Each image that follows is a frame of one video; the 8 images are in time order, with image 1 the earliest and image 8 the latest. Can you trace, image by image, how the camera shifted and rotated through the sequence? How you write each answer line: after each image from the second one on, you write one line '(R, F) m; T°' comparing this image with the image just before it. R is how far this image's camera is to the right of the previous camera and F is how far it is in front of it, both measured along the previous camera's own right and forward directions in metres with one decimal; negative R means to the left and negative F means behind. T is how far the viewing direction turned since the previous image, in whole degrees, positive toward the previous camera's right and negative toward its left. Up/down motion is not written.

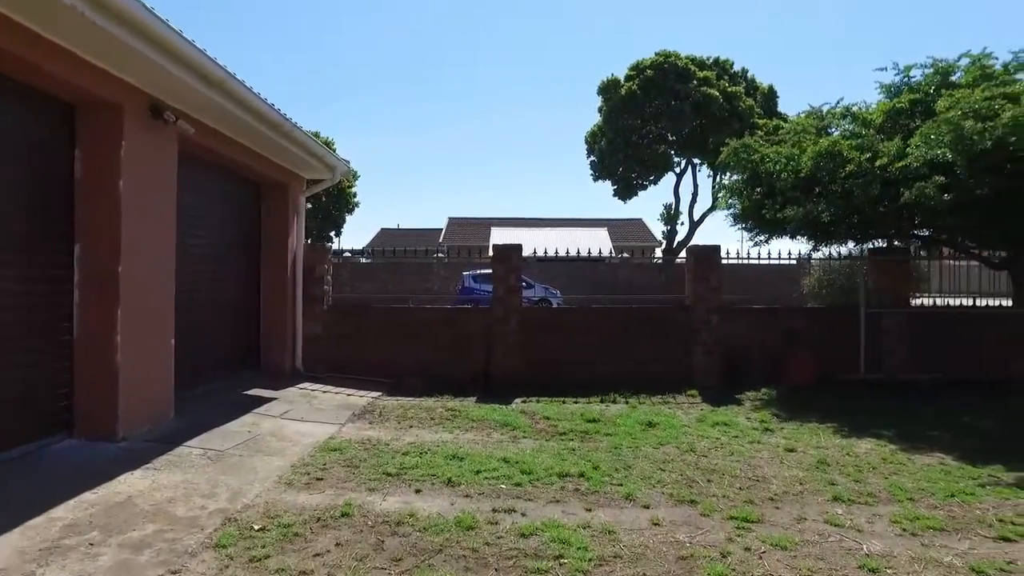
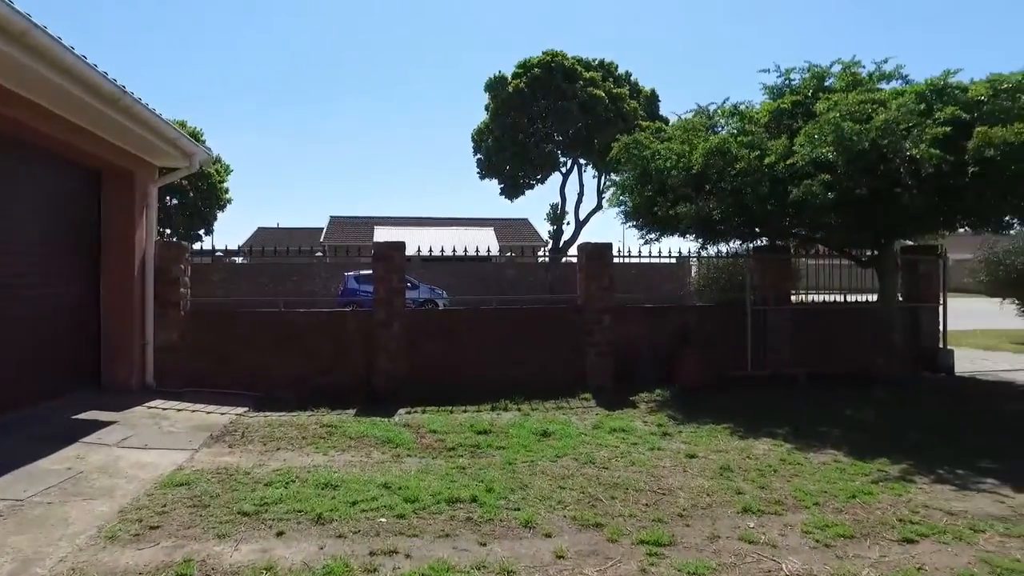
(0.0, +0.6) m; +9°
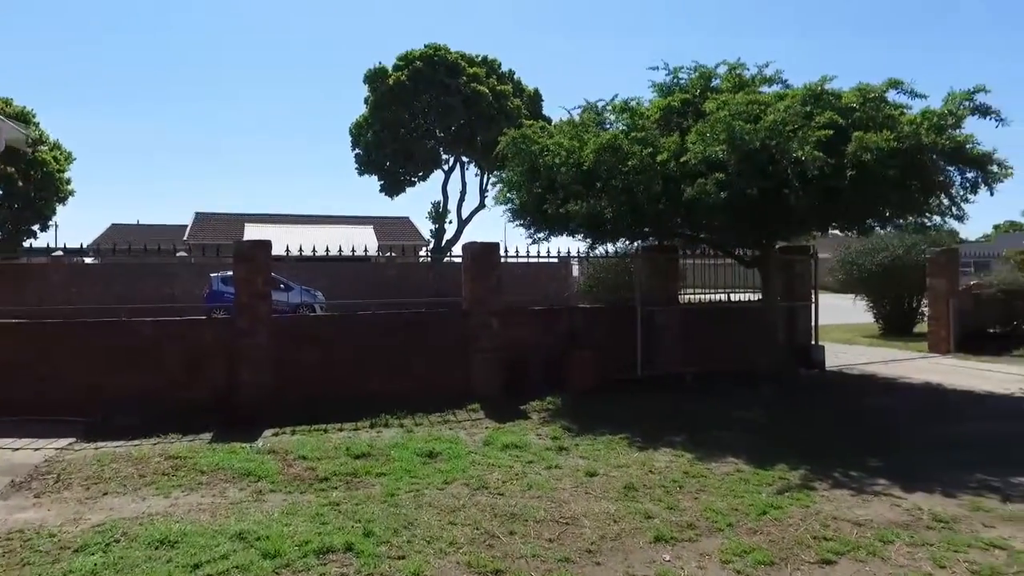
(0.0, +0.7) m; +10°
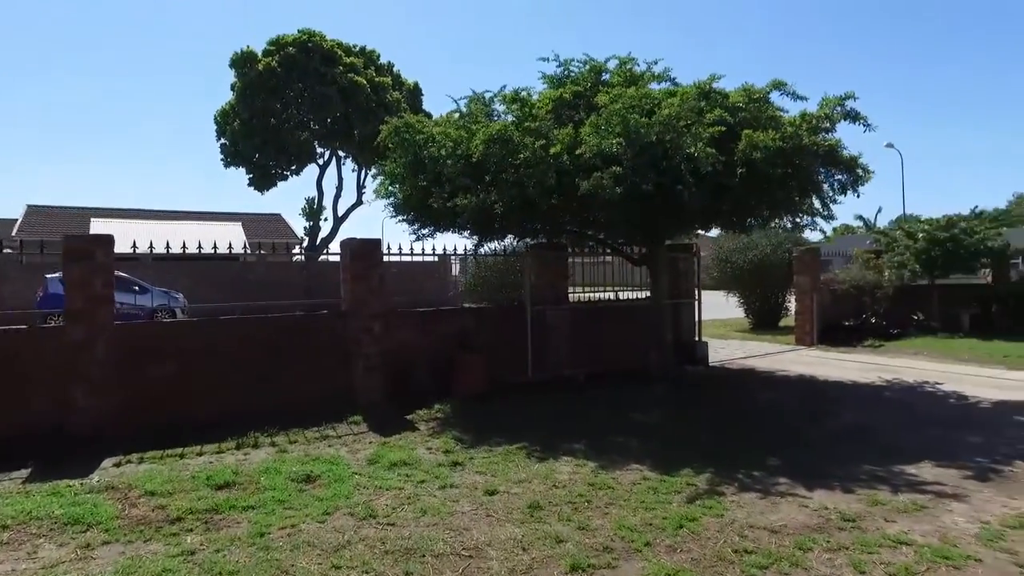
(-0.1, +0.6) m; +10°
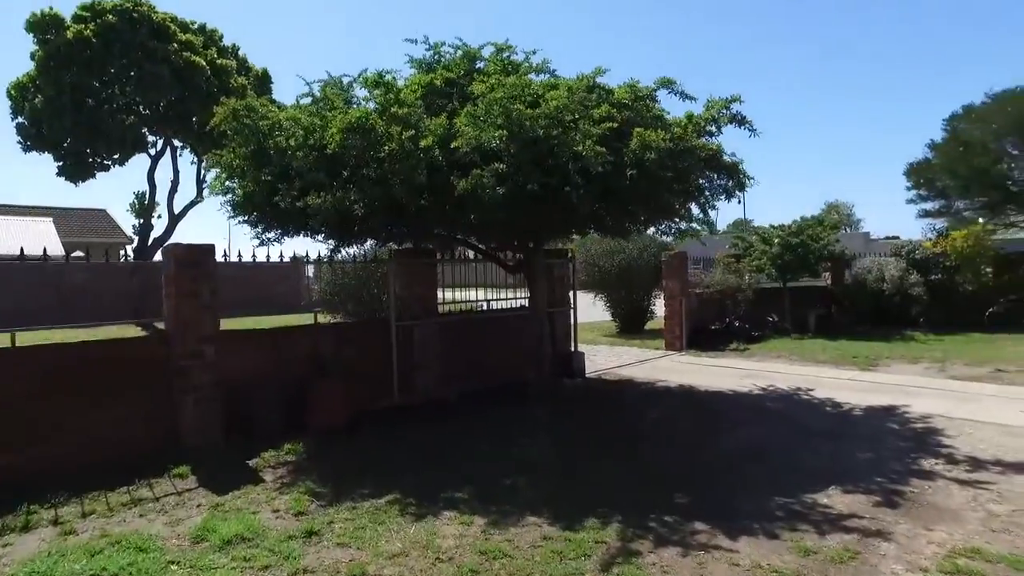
(-0.1, +1.1) m; +12°
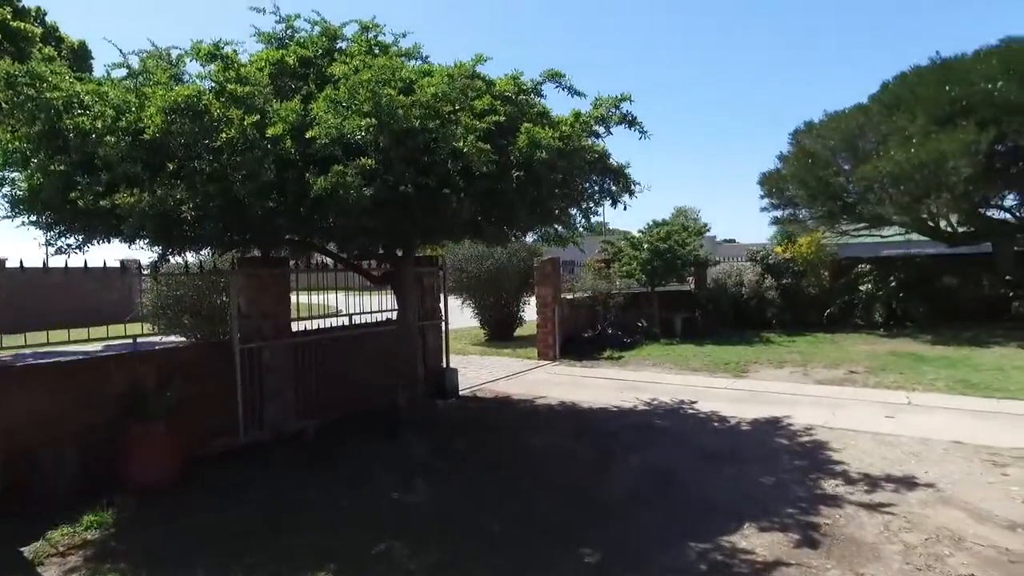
(-0.1, +1.0) m; +12°
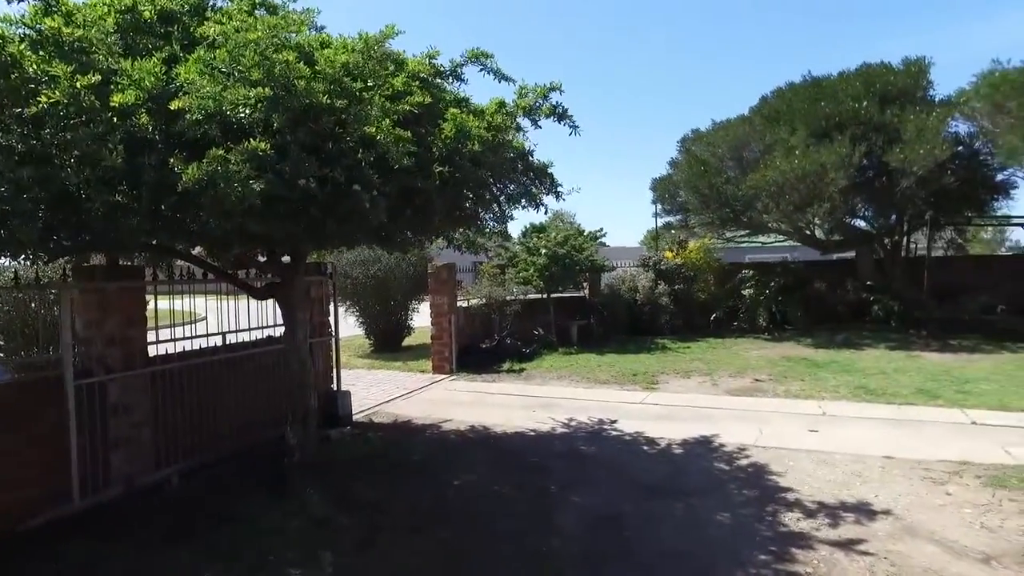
(-0.4, +1.1) m; +11°
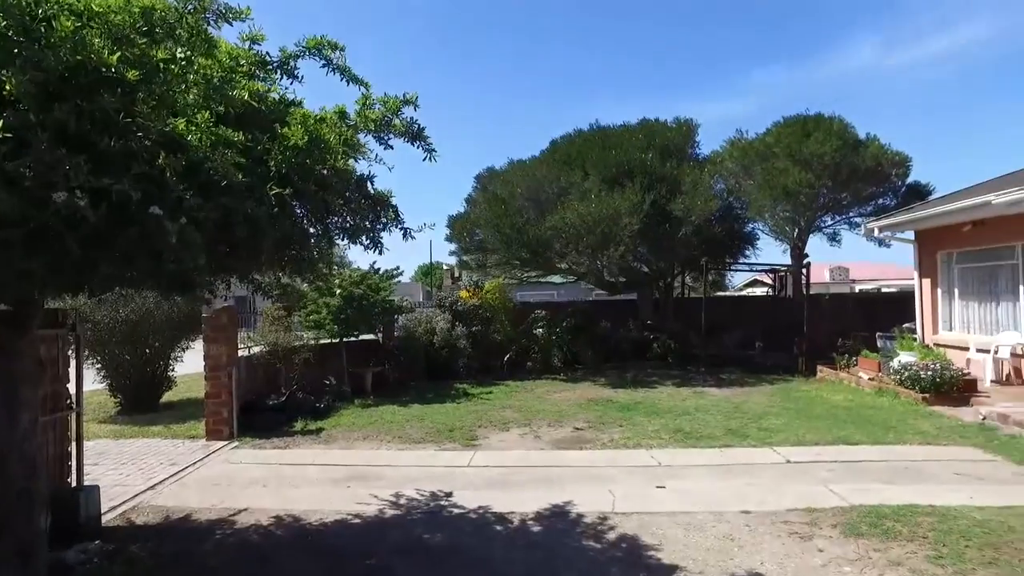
(-0.6, +1.3) m; +19°
